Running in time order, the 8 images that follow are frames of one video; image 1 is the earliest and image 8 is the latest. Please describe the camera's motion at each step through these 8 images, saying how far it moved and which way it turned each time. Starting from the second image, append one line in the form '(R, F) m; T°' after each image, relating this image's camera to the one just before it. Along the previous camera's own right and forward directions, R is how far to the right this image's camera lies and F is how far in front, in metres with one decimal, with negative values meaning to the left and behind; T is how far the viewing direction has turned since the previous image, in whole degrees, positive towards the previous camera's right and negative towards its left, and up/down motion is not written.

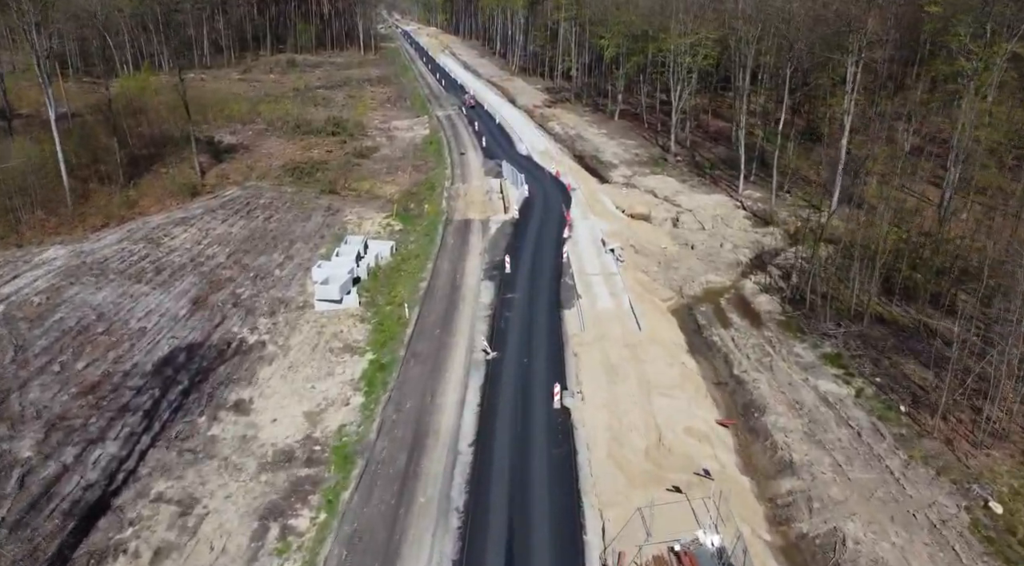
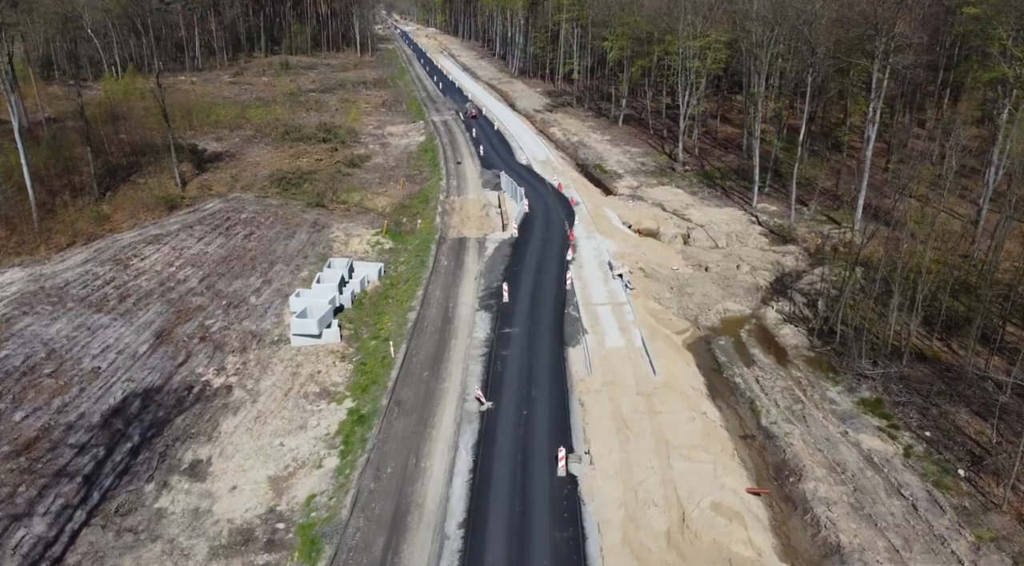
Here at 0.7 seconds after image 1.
(+0.1, +2.8) m; 0°
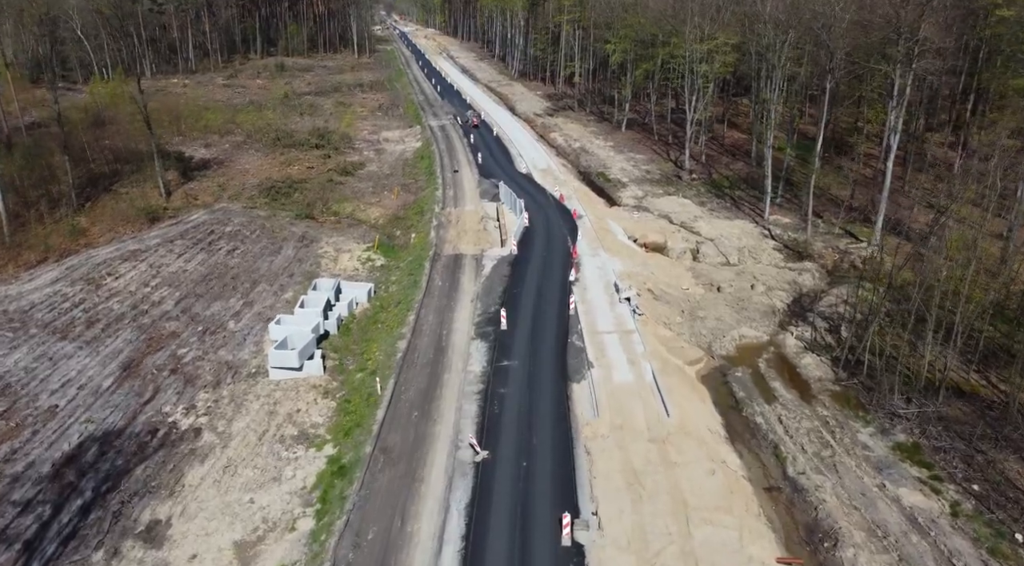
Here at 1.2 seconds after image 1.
(0.0, +2.1) m; 0°
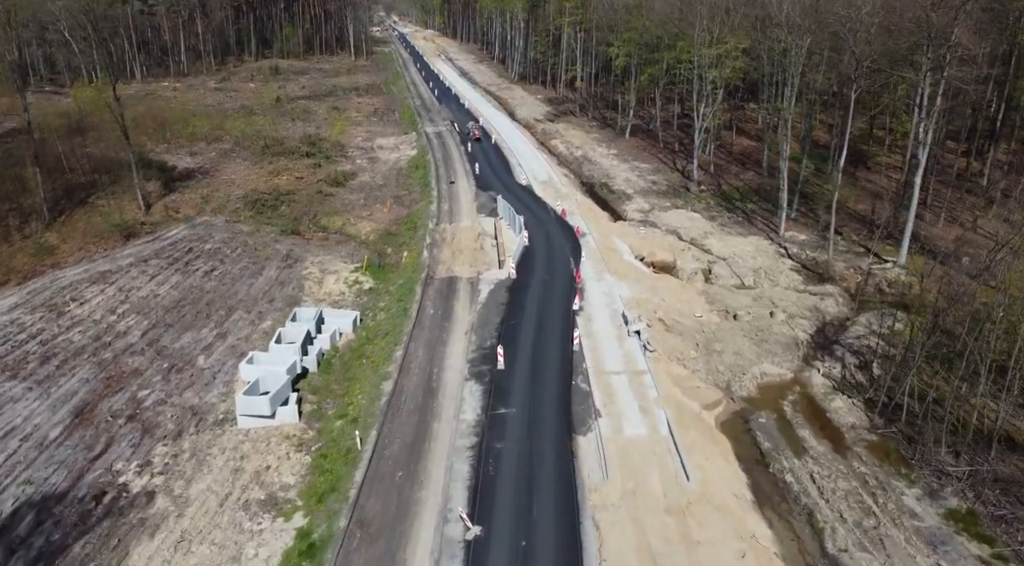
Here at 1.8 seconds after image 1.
(+0.1, +2.4) m; 0°
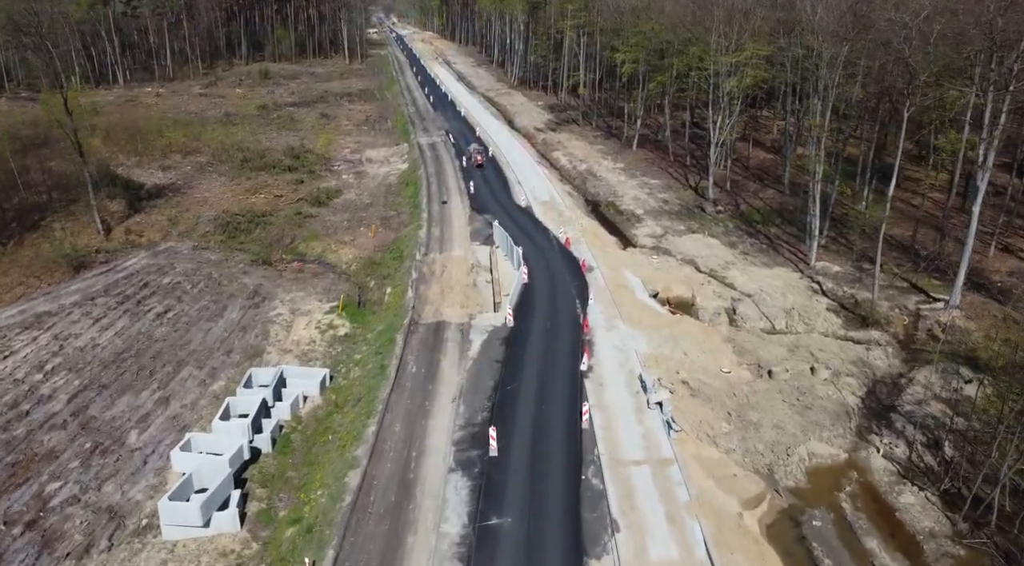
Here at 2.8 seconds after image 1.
(+0.1, +4.1) m; 0°
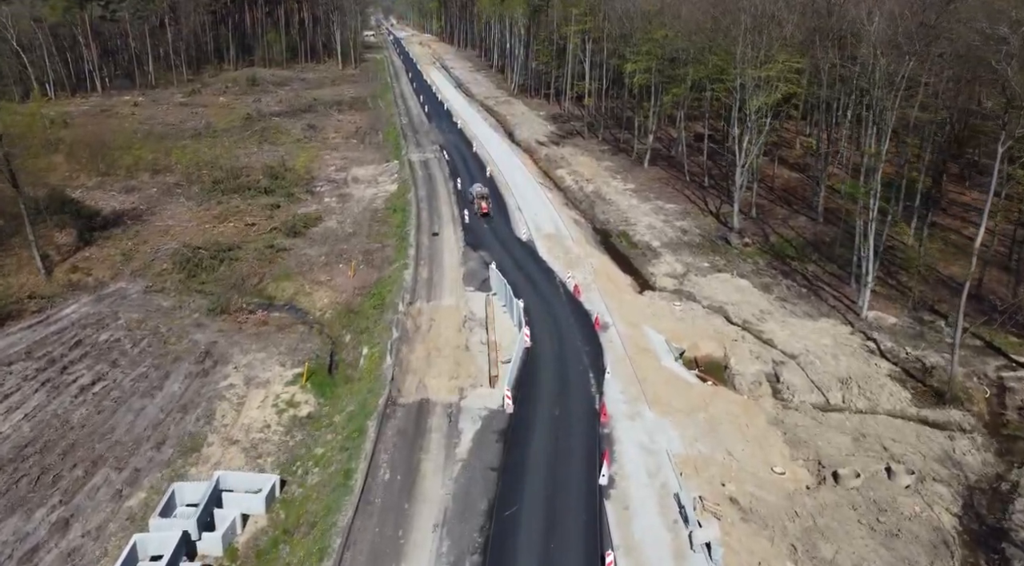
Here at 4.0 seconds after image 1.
(0.0, +4.8) m; 0°
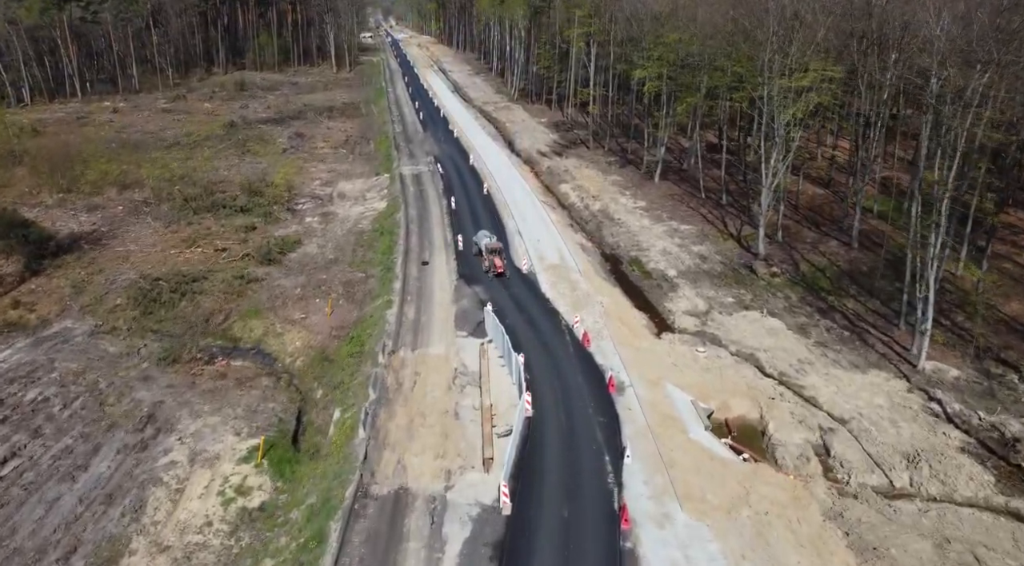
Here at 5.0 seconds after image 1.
(+0.1, +4.0) m; 0°
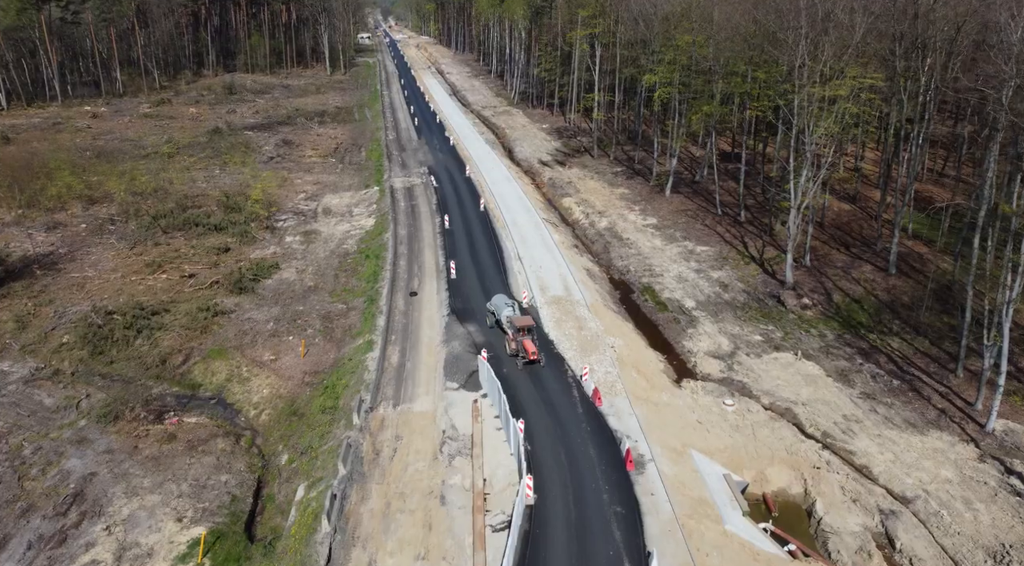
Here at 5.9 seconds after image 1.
(+0.1, +3.6) m; 0°
